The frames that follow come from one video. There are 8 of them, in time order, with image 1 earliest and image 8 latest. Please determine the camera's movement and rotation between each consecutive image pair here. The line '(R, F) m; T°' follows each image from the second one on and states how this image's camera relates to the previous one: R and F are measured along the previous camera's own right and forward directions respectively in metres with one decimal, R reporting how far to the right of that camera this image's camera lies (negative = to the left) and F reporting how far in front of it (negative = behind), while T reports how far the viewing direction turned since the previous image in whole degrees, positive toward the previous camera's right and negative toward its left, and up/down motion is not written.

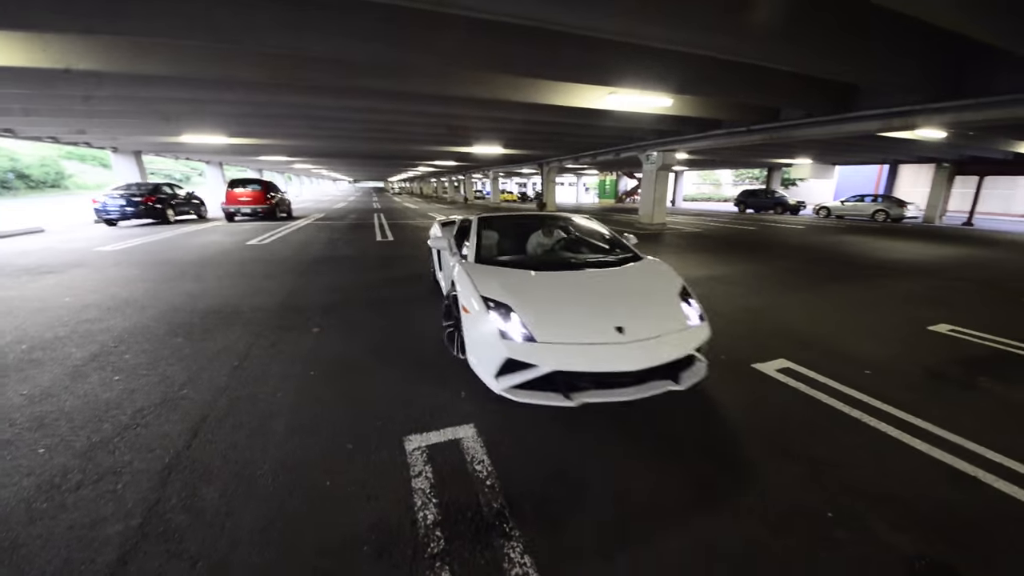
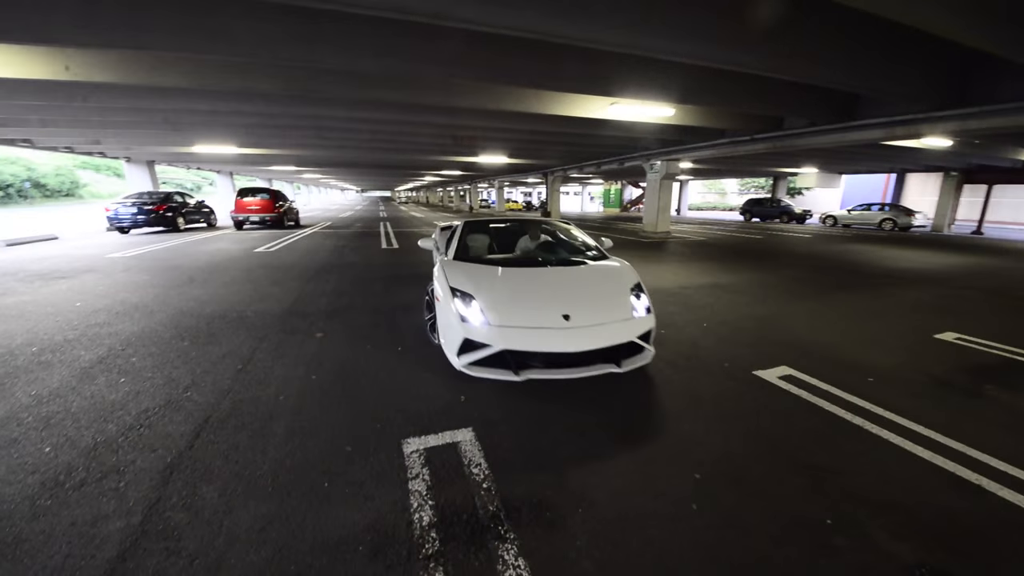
(+0.1, 0.0) m; -1°
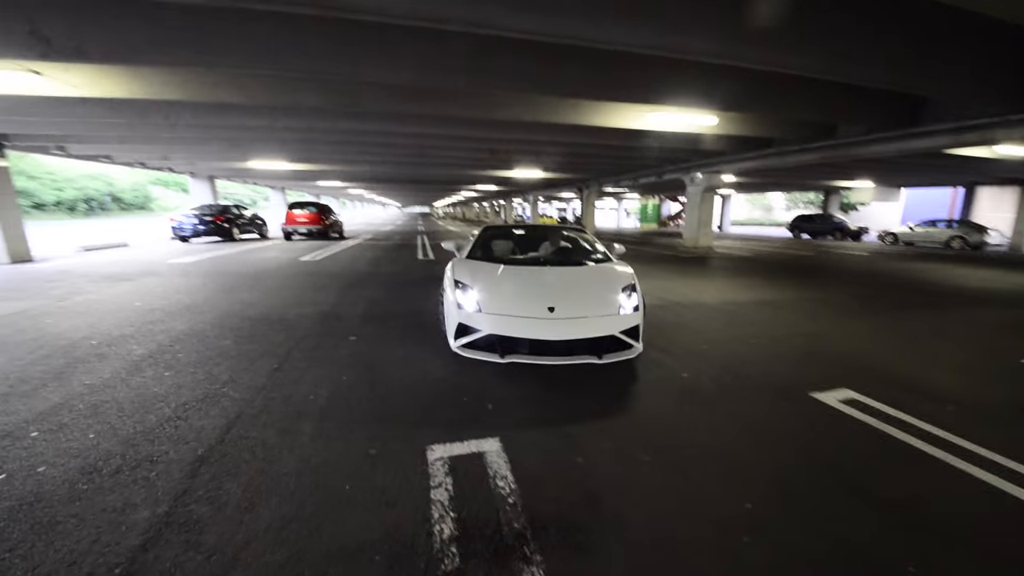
(0.0, +0.1) m; -5°
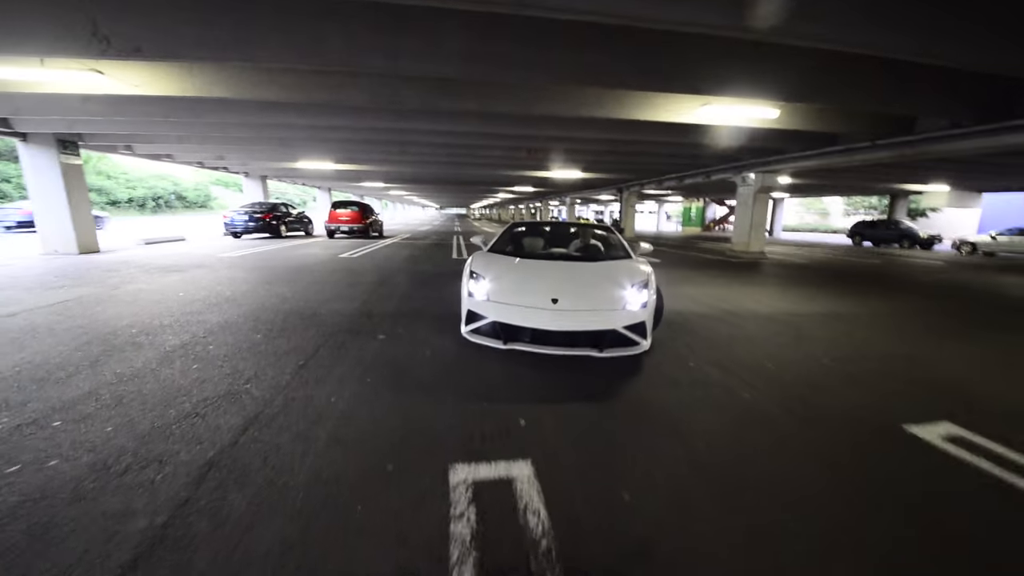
(0.0, +0.3) m; -5°
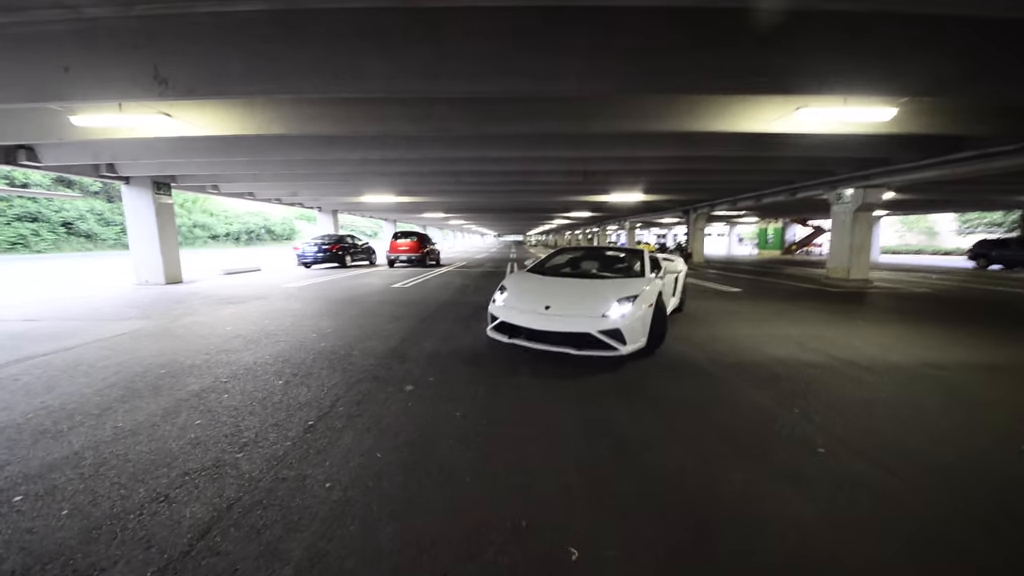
(+0.1, +0.8) m; -8°
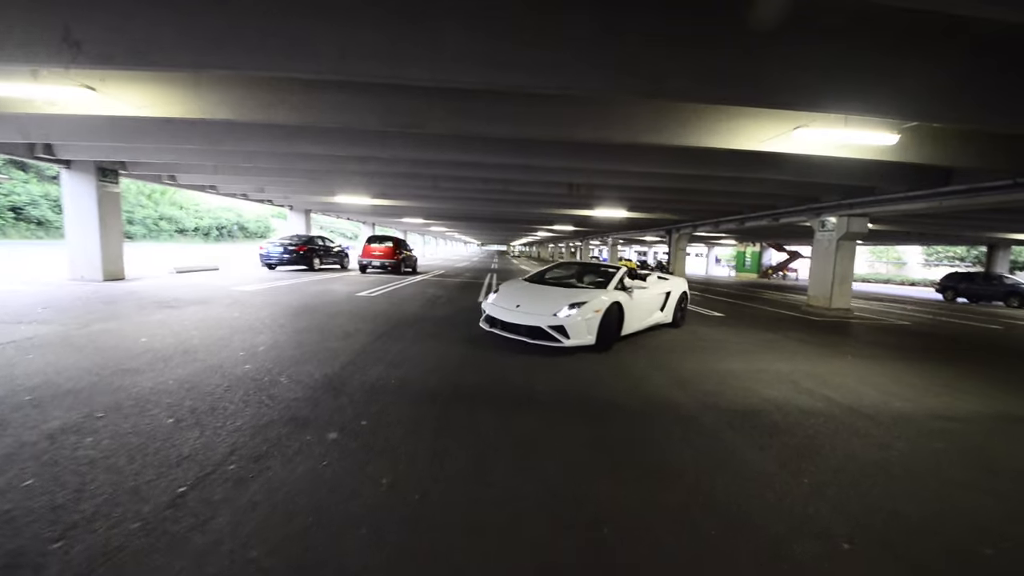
(+0.2, +0.7) m; +3°
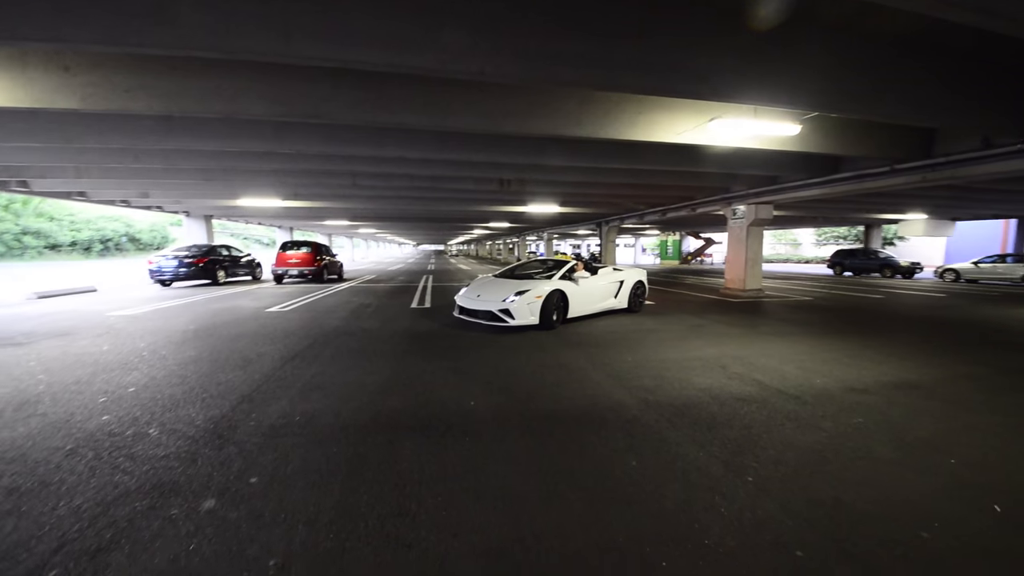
(+0.2, +0.4) m; +9°
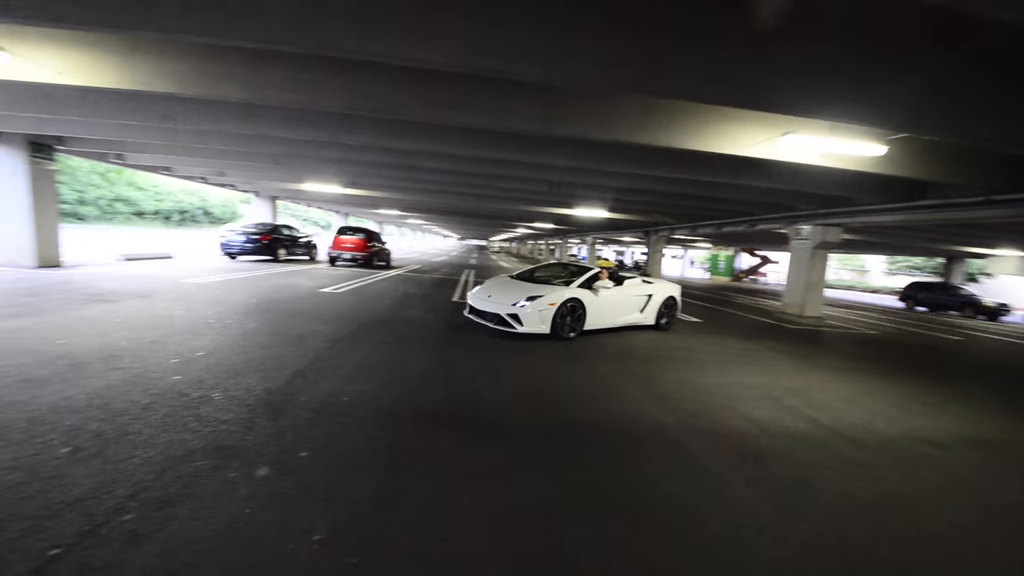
(-0.1, 0.0) m; -5°
